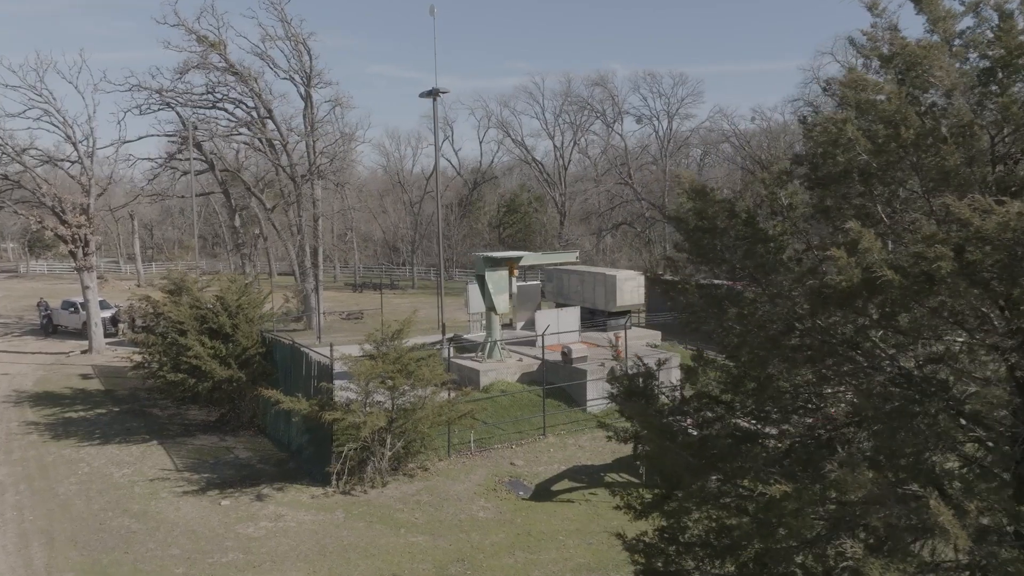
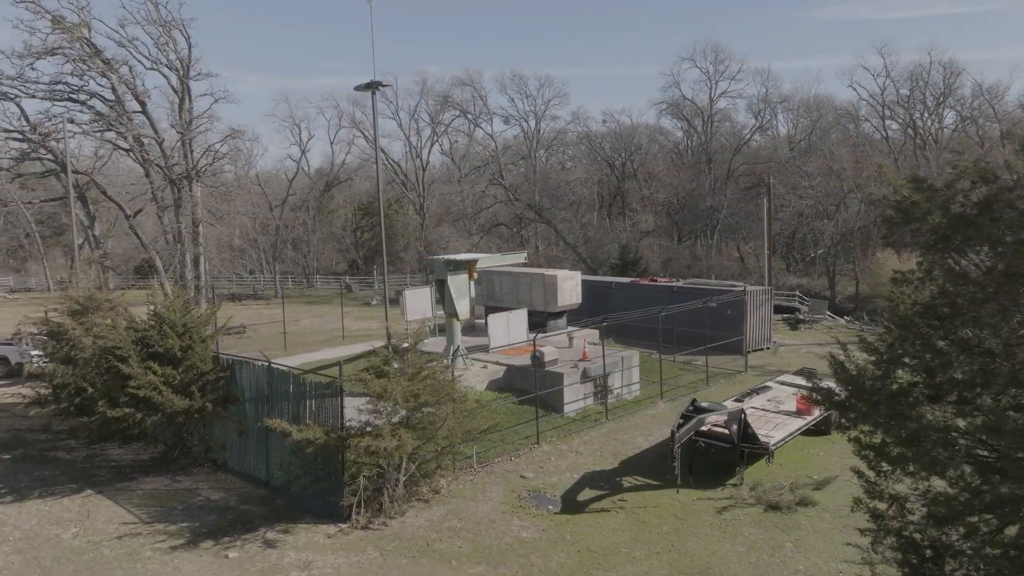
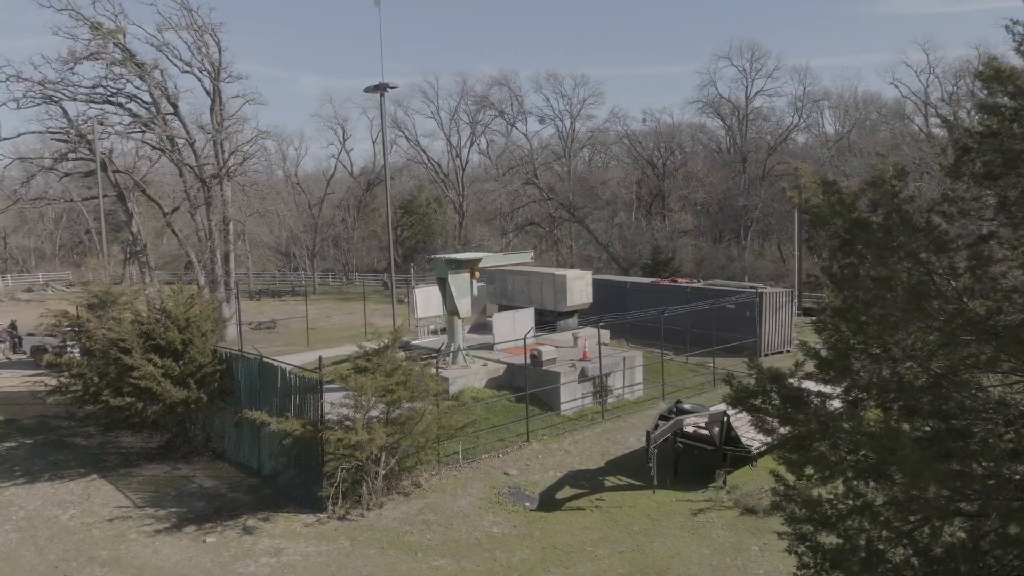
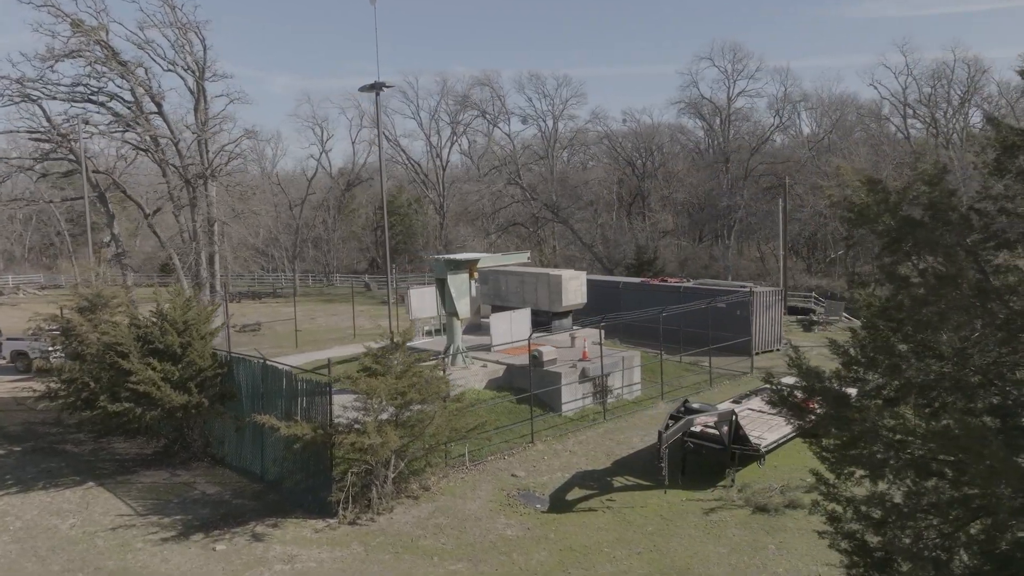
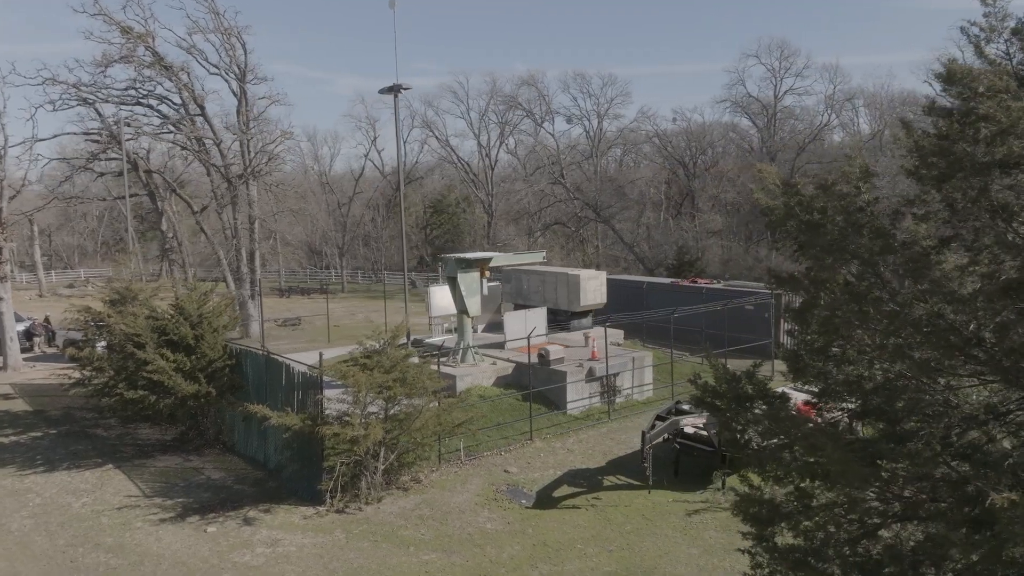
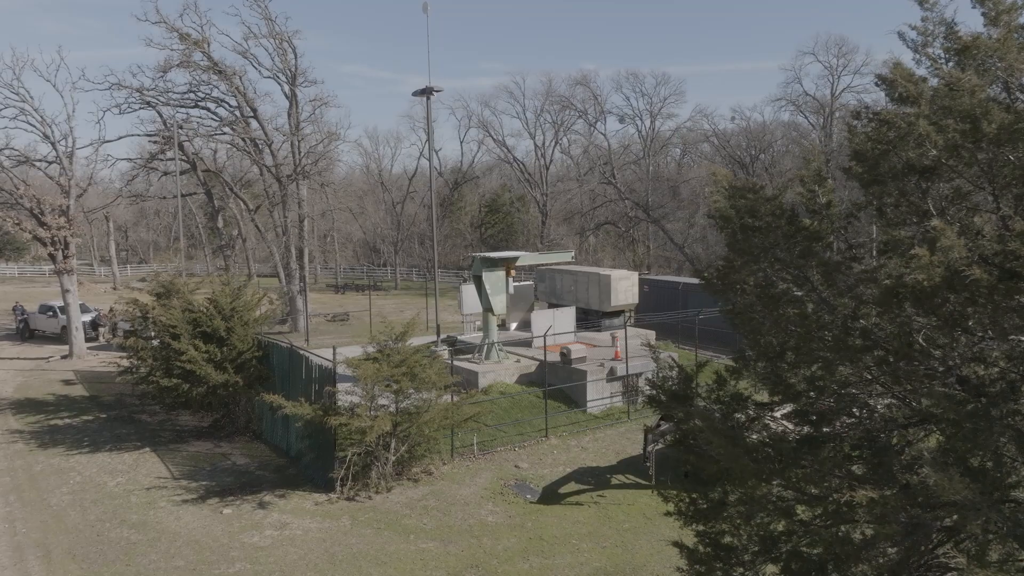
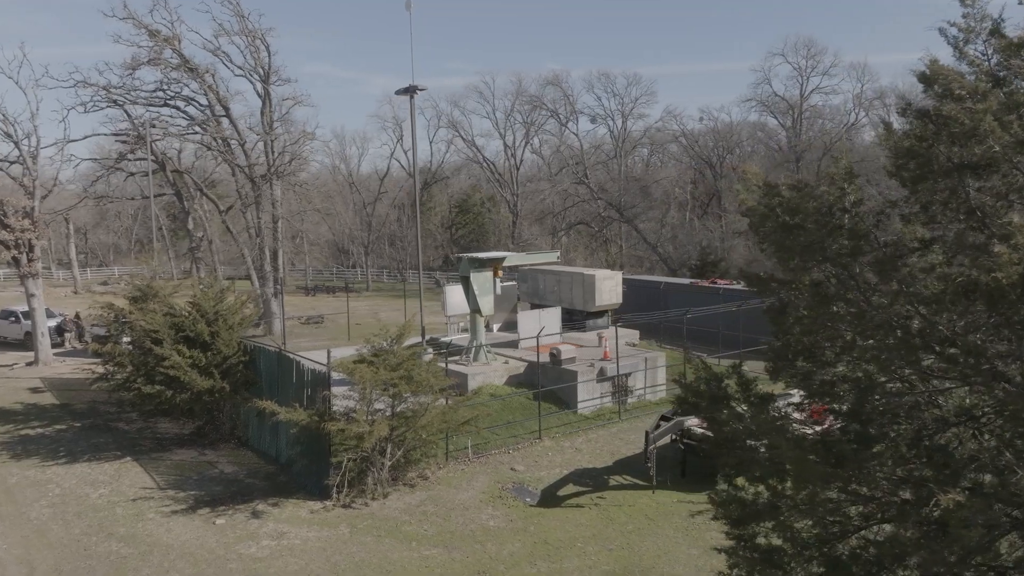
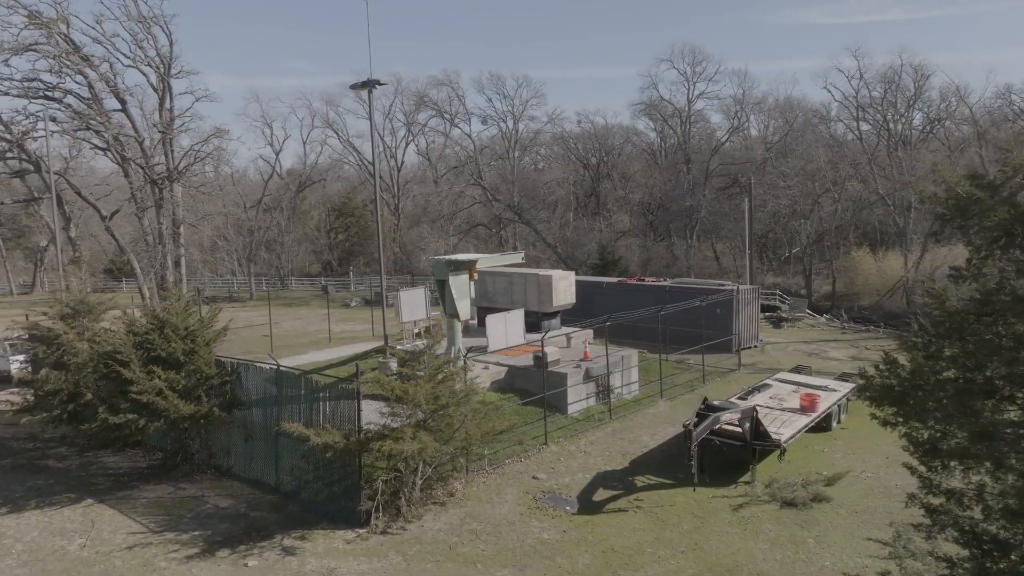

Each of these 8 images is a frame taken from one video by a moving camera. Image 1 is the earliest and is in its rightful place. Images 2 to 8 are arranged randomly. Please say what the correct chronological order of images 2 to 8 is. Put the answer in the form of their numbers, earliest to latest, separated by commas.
6, 7, 5, 3, 4, 2, 8
